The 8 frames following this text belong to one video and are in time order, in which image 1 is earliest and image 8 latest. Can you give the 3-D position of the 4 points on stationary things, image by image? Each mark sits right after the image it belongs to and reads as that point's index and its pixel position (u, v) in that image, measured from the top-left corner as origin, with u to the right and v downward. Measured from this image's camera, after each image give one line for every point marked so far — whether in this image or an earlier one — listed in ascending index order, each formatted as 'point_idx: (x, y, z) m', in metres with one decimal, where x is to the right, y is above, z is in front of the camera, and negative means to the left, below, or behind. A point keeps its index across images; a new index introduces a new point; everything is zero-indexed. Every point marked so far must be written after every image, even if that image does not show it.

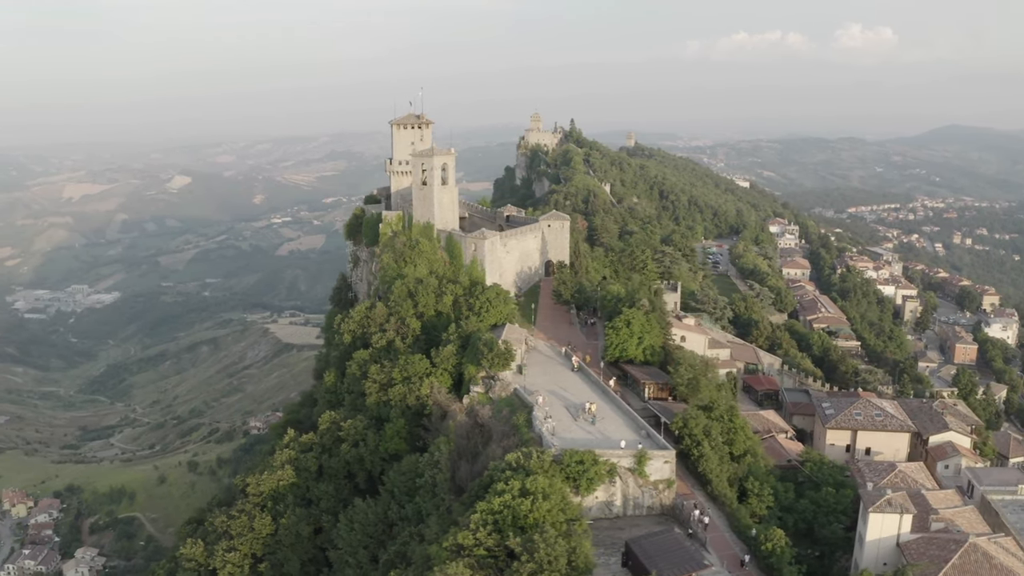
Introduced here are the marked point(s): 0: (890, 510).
0: (+8.5, -5.0, +17.6) m
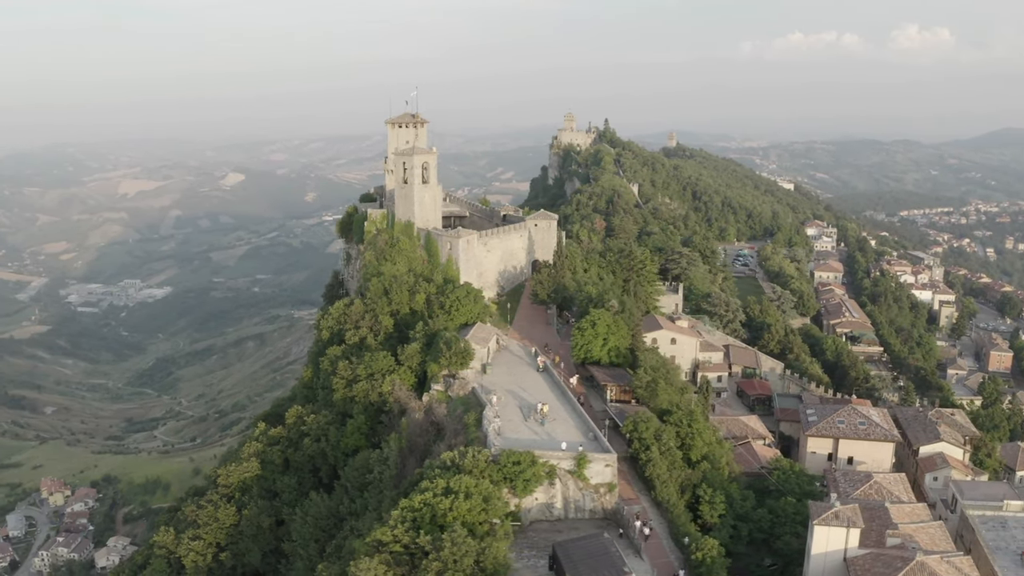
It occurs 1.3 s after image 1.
0: (+7.0, -5.1, +17.0) m
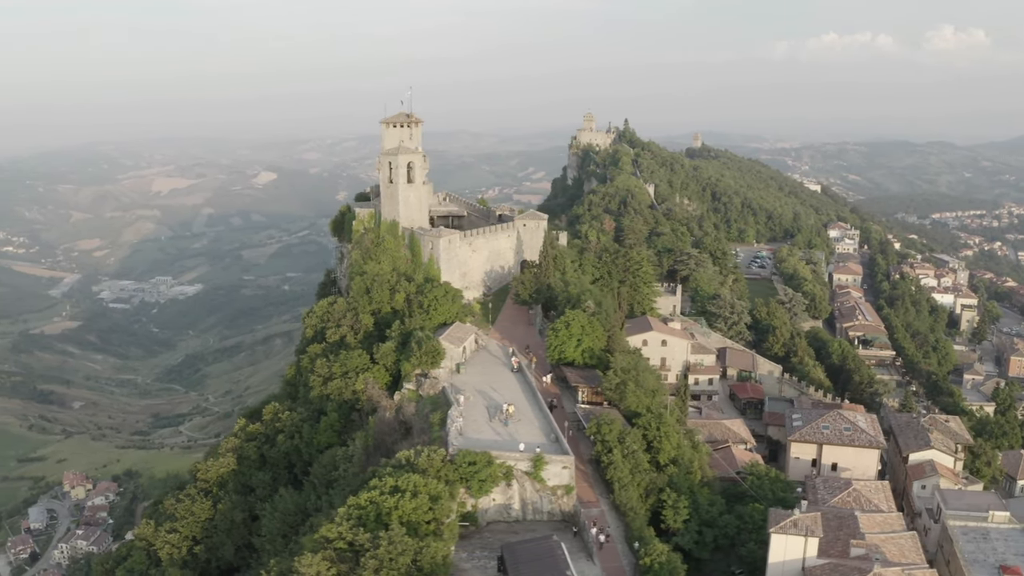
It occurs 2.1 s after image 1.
0: (+5.9, -5.1, +16.6) m
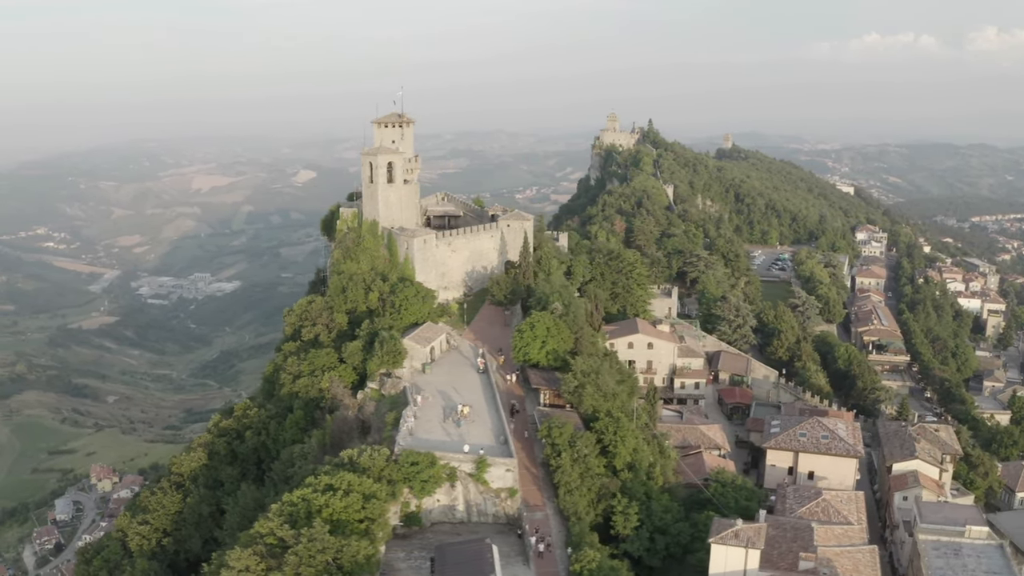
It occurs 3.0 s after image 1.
0: (+4.5, -5.2, +16.2) m
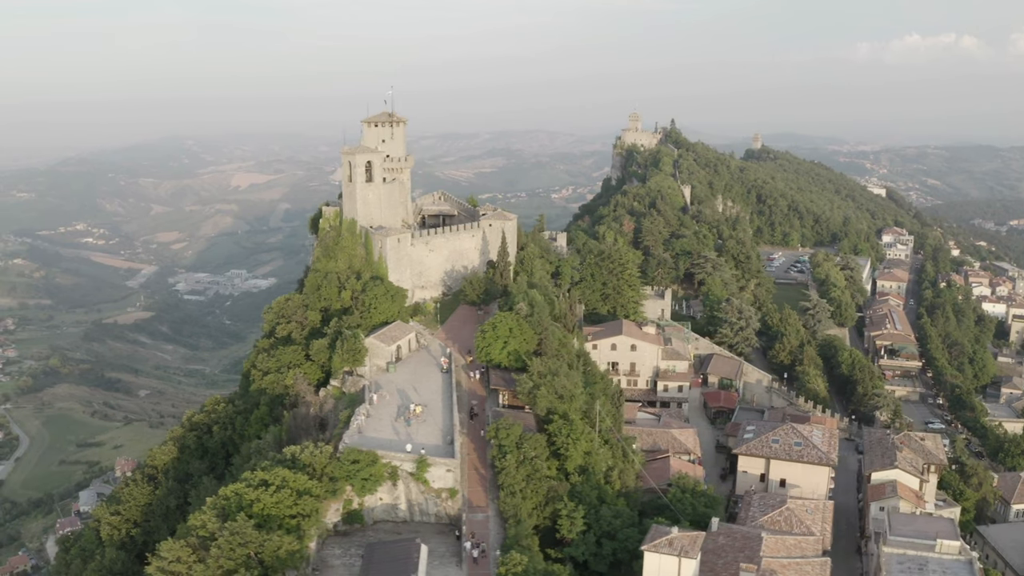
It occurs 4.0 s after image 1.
0: (+3.1, -5.2, +15.9) m
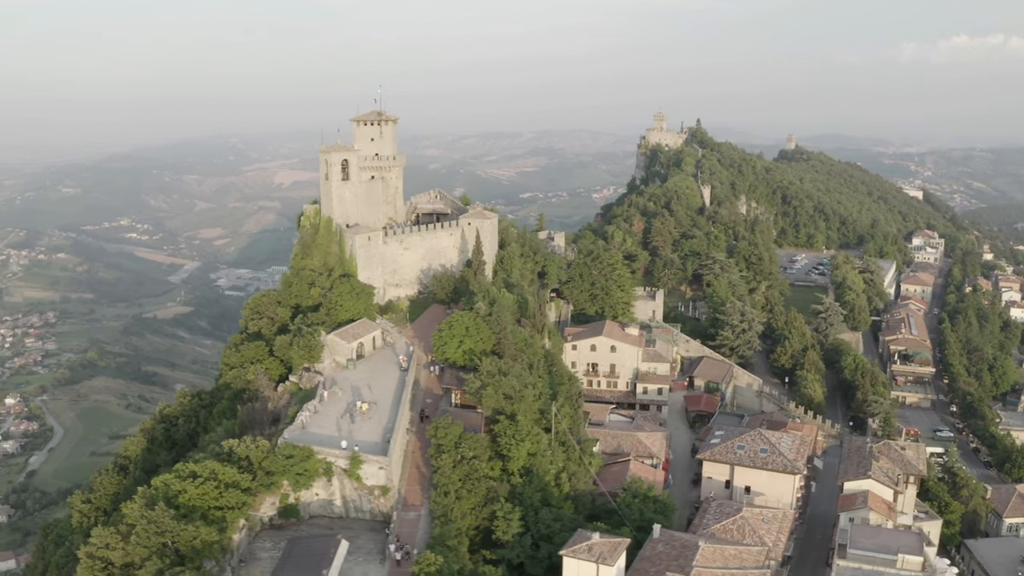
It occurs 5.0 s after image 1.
0: (+1.5, -5.2, +15.6) m
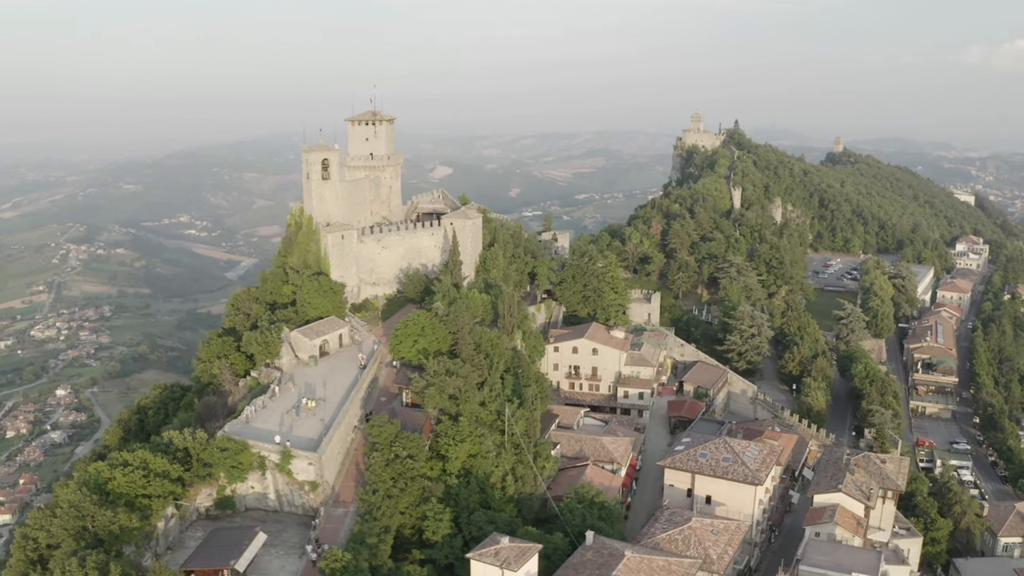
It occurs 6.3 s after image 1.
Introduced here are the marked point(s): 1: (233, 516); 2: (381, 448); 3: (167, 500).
0: (-0.3, -5.3, +15.4) m
1: (-6.6, -5.4, +18.6) m
2: (-3.1, -3.9, +19.2) m
3: (-7.4, -4.7, +17.0) m
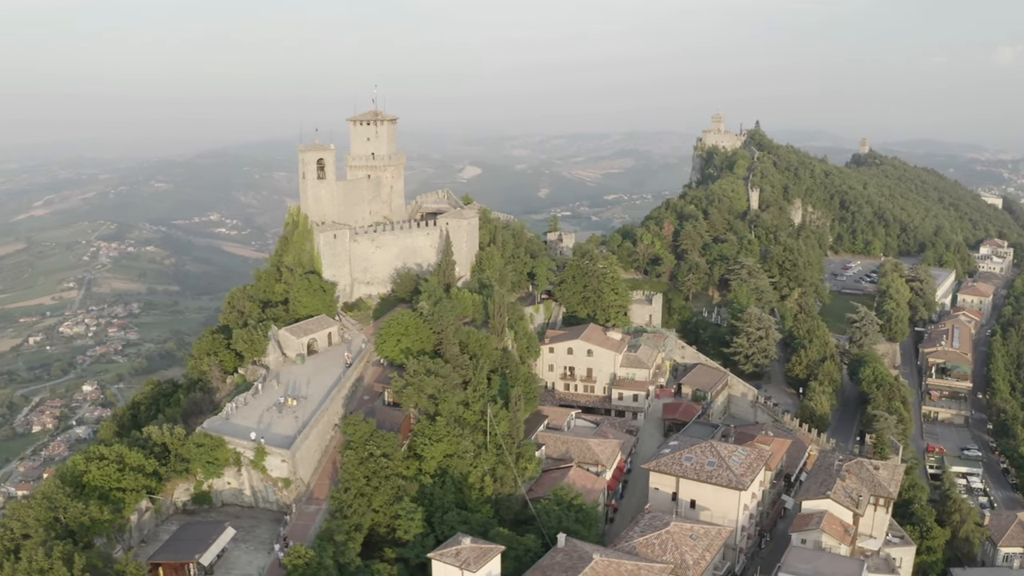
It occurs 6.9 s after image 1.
0: (-1.1, -5.3, +15.4) m
1: (-7.3, -5.4, +18.8) m
2: (-3.7, -3.9, +19.3) m
3: (-8.1, -4.6, +17.2) m
